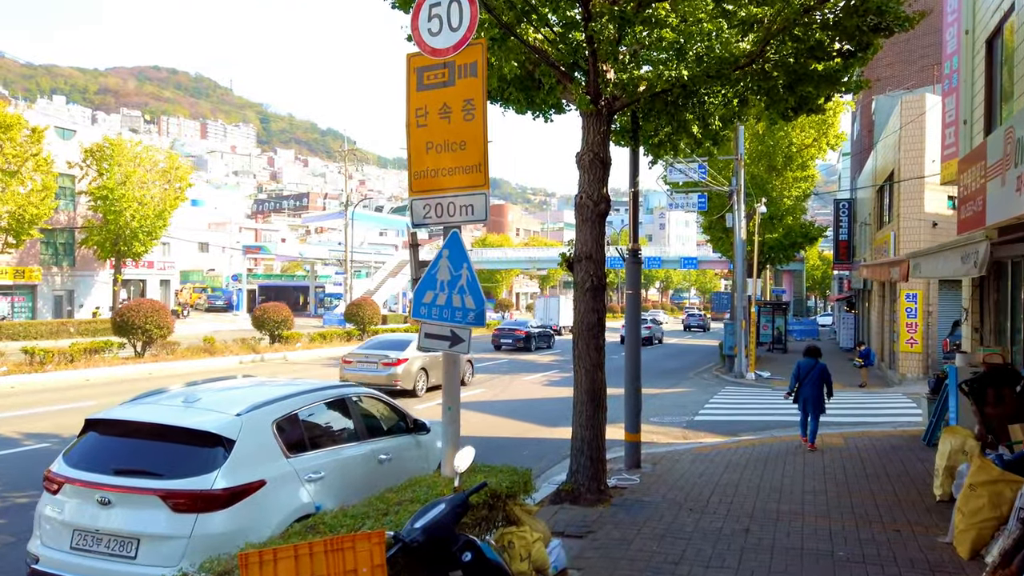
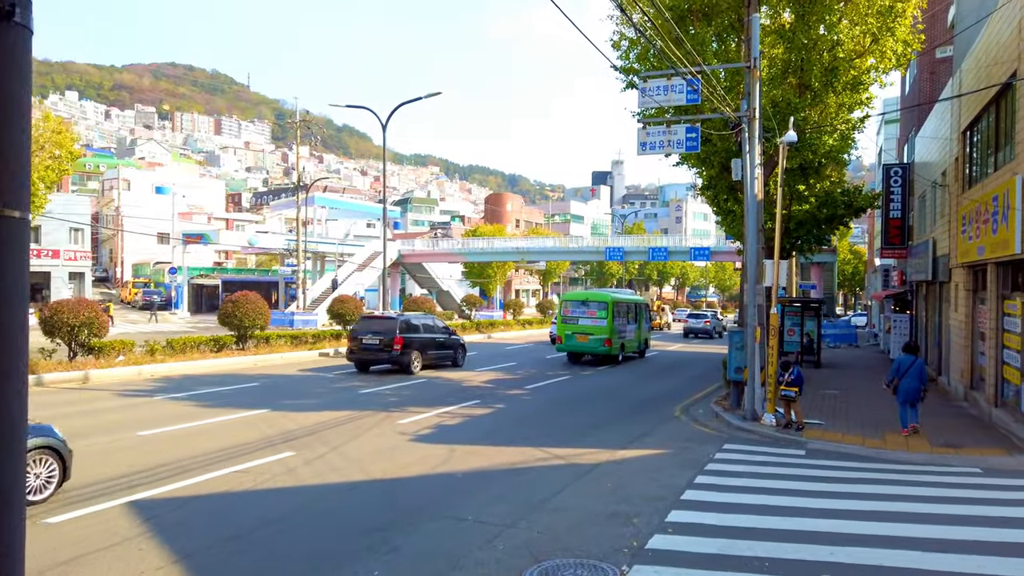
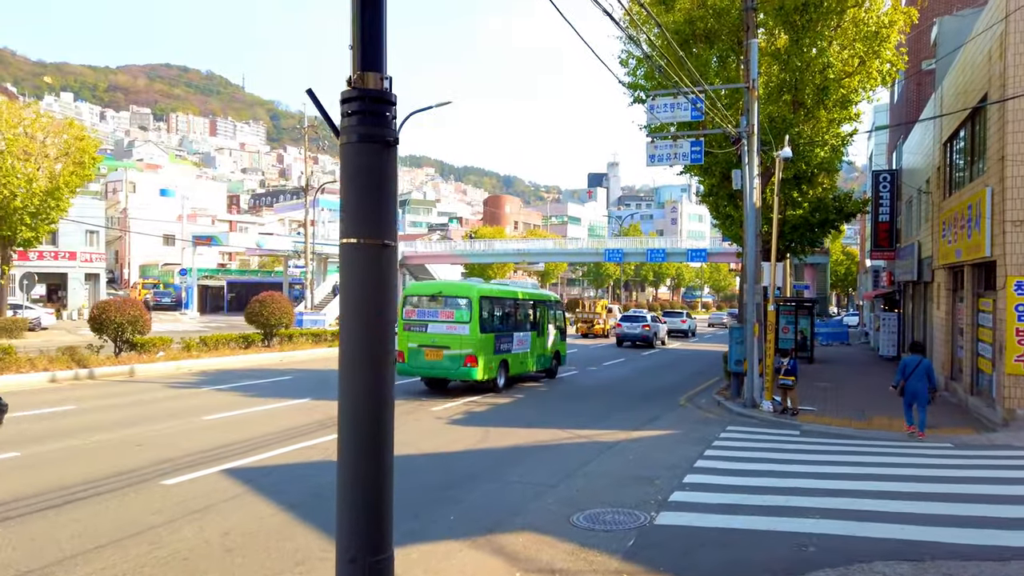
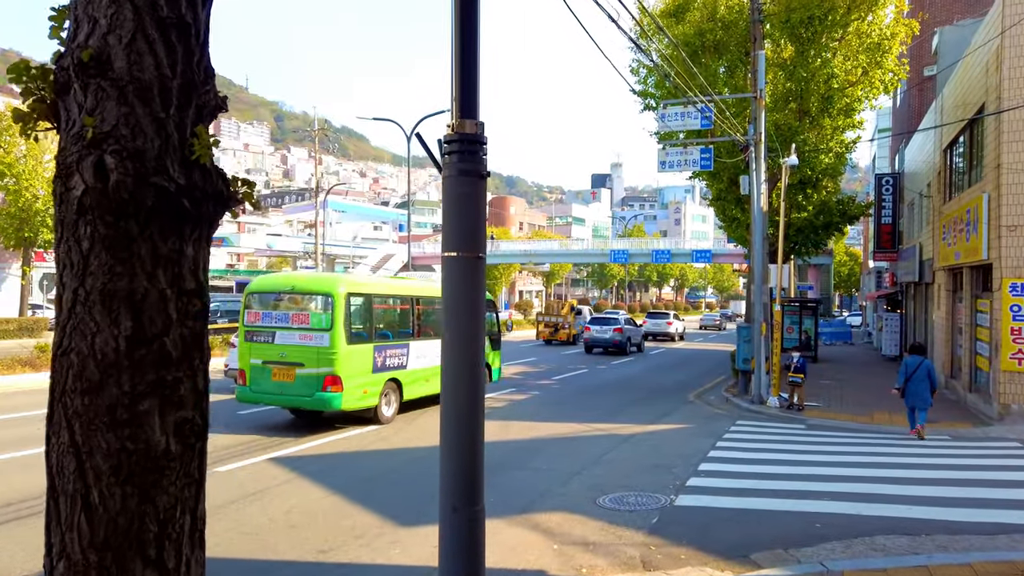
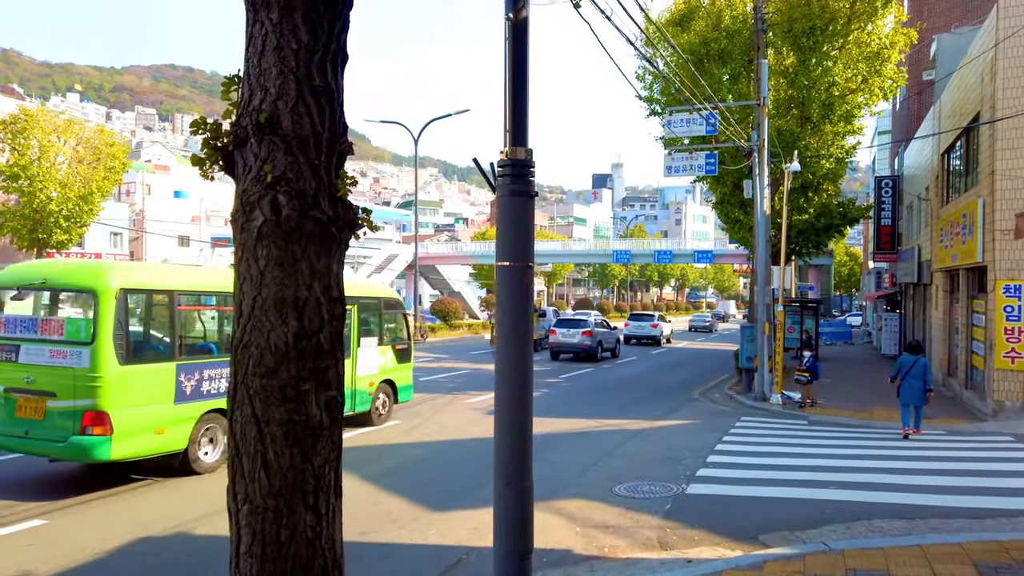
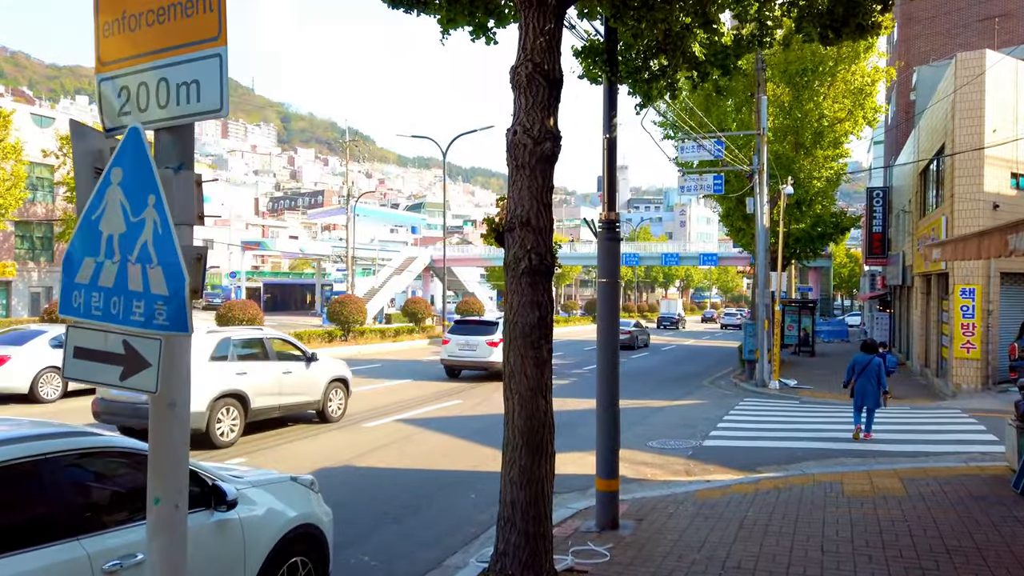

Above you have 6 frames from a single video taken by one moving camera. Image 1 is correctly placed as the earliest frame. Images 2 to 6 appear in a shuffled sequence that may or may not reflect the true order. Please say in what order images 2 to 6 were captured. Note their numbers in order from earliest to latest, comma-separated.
6, 5, 4, 3, 2
